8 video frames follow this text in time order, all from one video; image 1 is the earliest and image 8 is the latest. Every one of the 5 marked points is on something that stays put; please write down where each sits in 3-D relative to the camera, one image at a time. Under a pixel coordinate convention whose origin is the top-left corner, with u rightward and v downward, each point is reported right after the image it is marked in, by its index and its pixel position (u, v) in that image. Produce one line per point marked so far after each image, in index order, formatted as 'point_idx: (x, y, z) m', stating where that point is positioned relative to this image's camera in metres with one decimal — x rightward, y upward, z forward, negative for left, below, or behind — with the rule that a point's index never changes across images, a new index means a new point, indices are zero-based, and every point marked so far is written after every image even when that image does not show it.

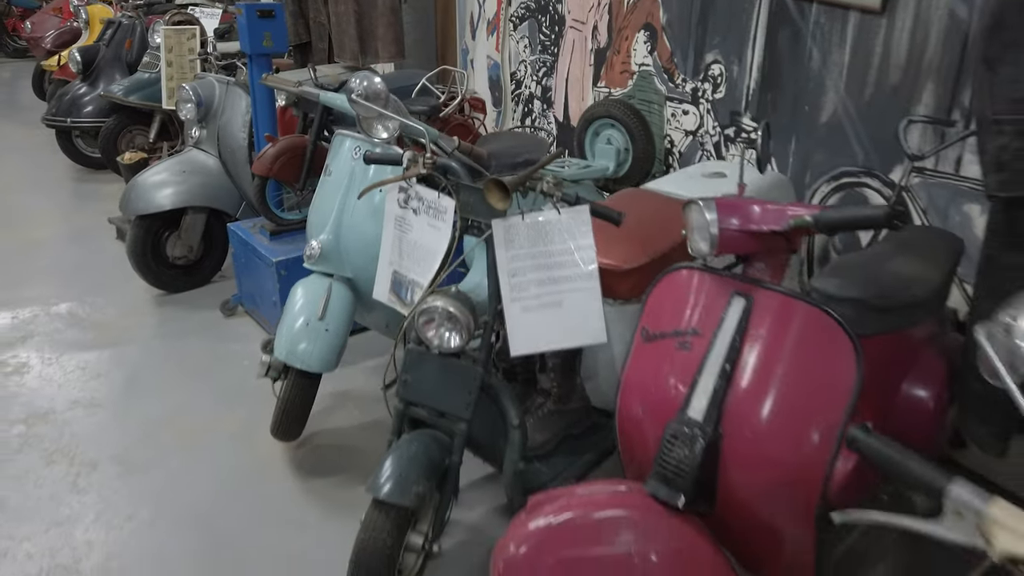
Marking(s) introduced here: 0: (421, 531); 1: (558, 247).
0: (-0.2, -0.5, +1.4) m
1: (+0.1, +0.1, +1.3) m
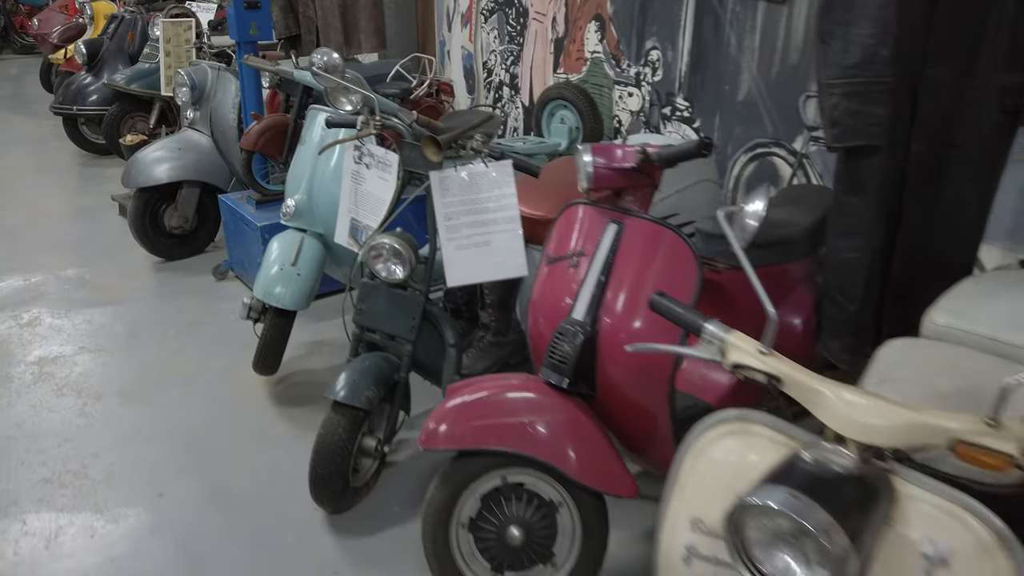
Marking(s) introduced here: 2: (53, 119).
0: (-0.3, -0.3, +1.7) m
1: (0.0, +0.2, +1.6) m
2: (-3.2, +1.2, +5.5) m
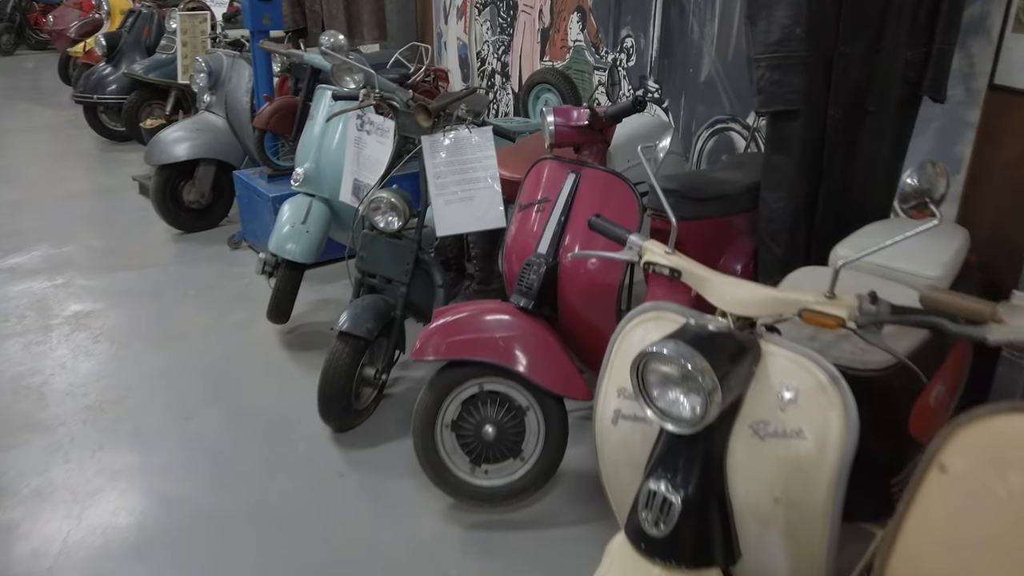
0: (-0.4, -0.2, +2.0) m
1: (-0.1, +0.3, +1.9) m
2: (-3.3, +1.3, +5.7) m
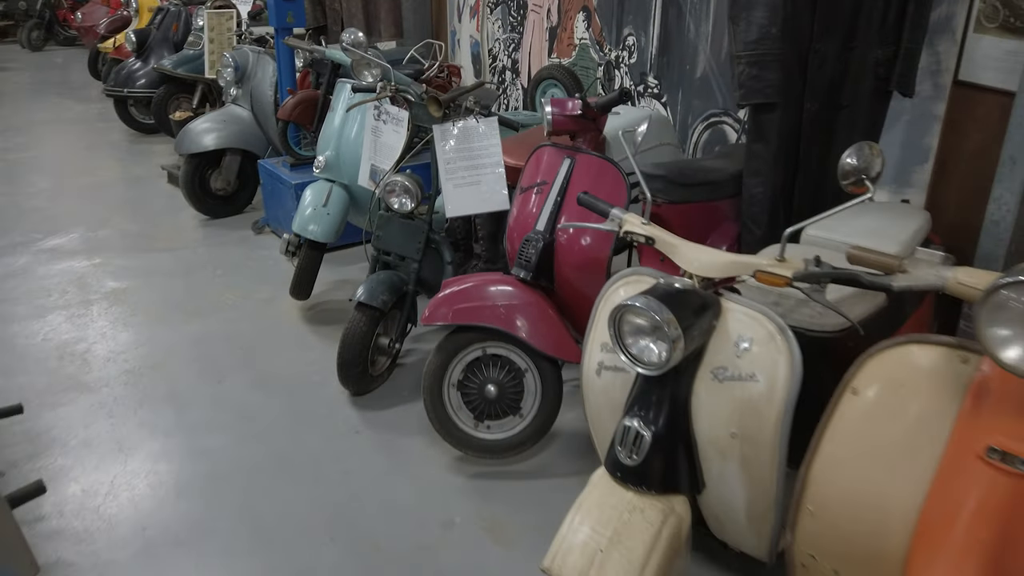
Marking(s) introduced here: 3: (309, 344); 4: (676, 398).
0: (-0.3, -0.1, +2.1) m
1: (-0.1, +0.4, +2.0) m
2: (-3.2, +1.4, +6.0) m
3: (-0.6, -0.2, +2.4) m
4: (+0.3, -0.2, +1.2) m
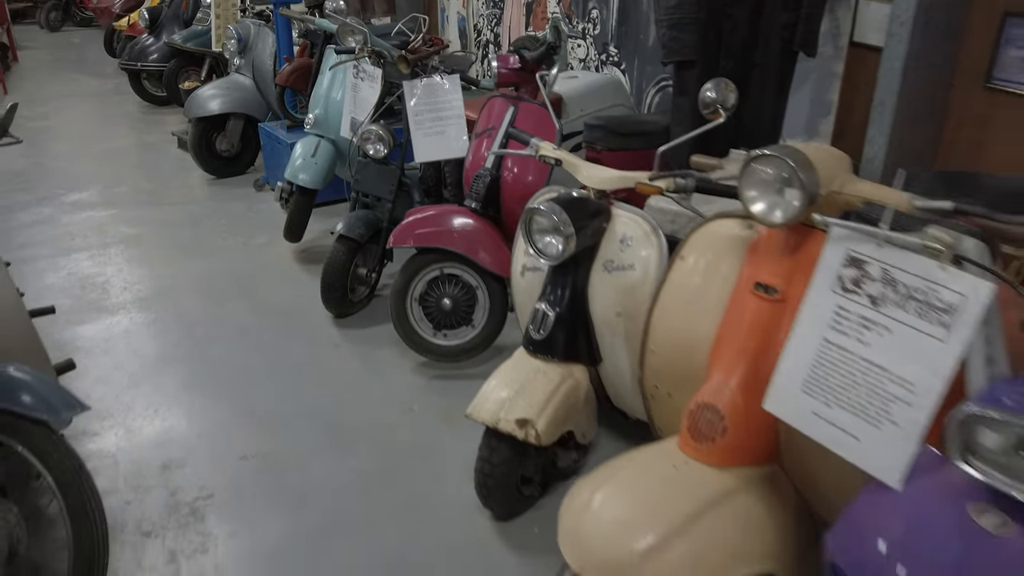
0: (-0.5, +0.1, +2.5) m
1: (-0.2, +0.6, +2.3) m
2: (-3.2, +1.7, +6.3) m
3: (-0.8, 0.0, +2.7) m
4: (+0.1, 0.0, +1.6) m
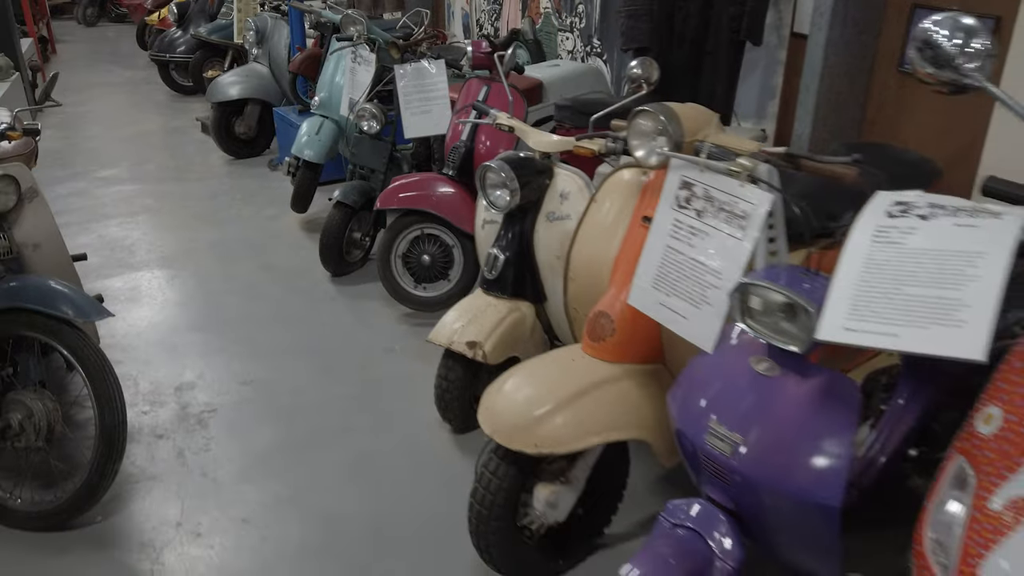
0: (-0.6, +0.2, +2.8) m
1: (-0.3, +0.7, +2.6) m
2: (-3.2, +1.9, +6.7) m
3: (-0.8, +0.2, +3.0) m
4: (0.0, +0.1, +1.8) m
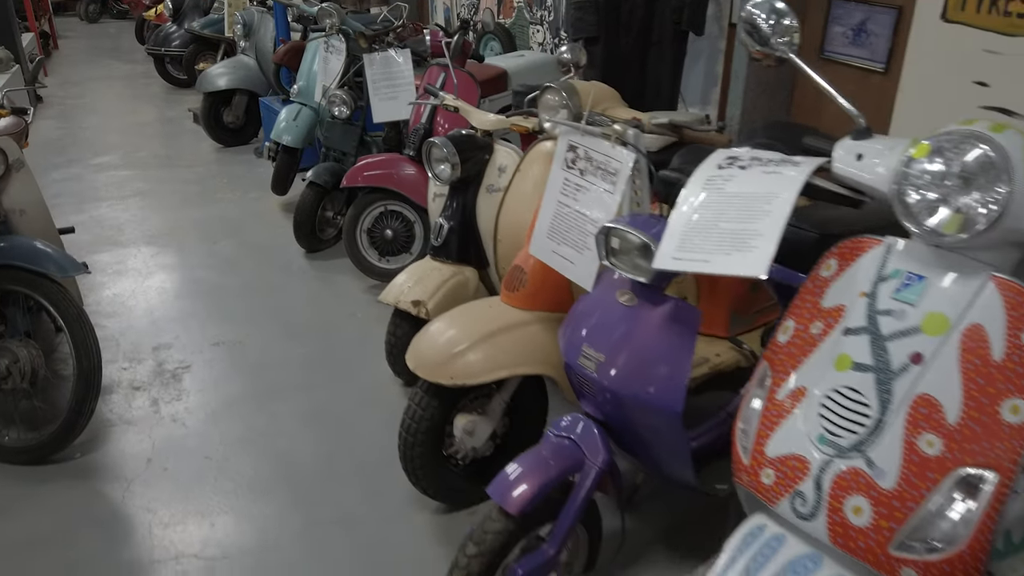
0: (-0.7, +0.3, +3.0) m
1: (-0.4, +0.8, +2.8) m
2: (-3.3, +2.0, +6.9) m
3: (-1.0, +0.3, +3.2) m
4: (-0.1, +0.2, +2.0) m
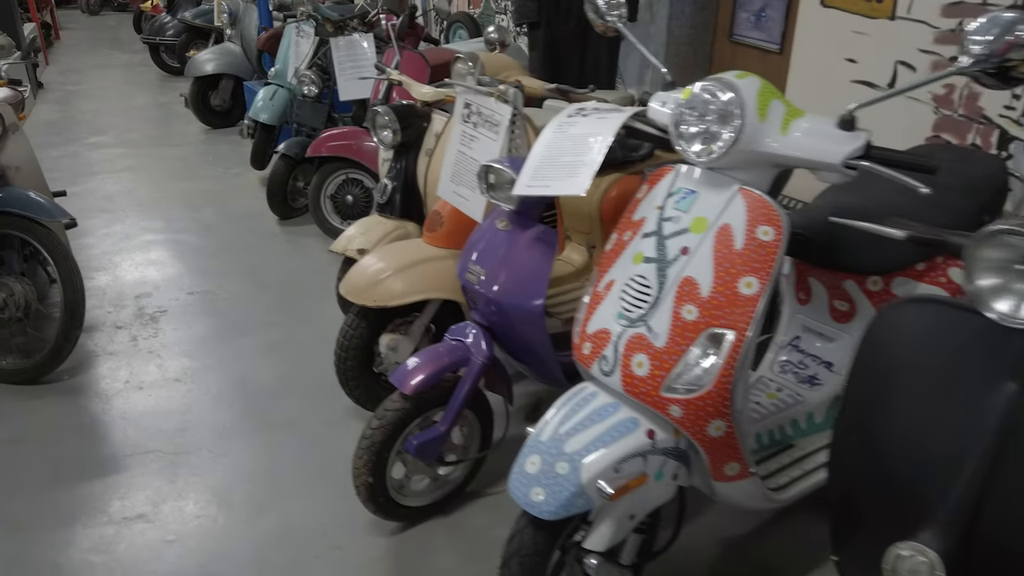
0: (-0.9, +0.5, +3.2) m
1: (-0.6, +1.0, +3.1) m
2: (-3.5, +2.2, +7.2) m
3: (-1.2, +0.4, +3.5) m
4: (-0.3, +0.4, +2.3) m
